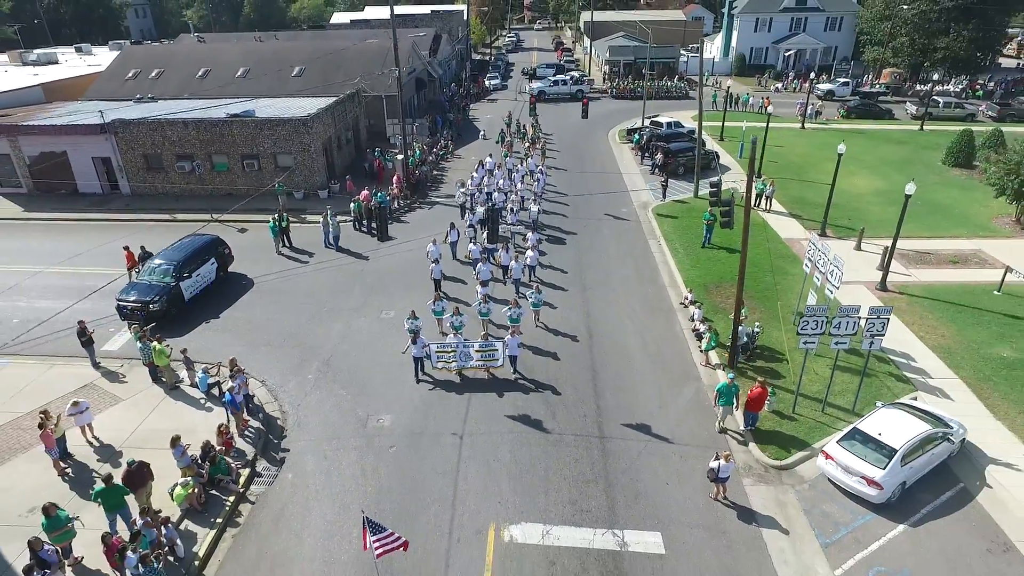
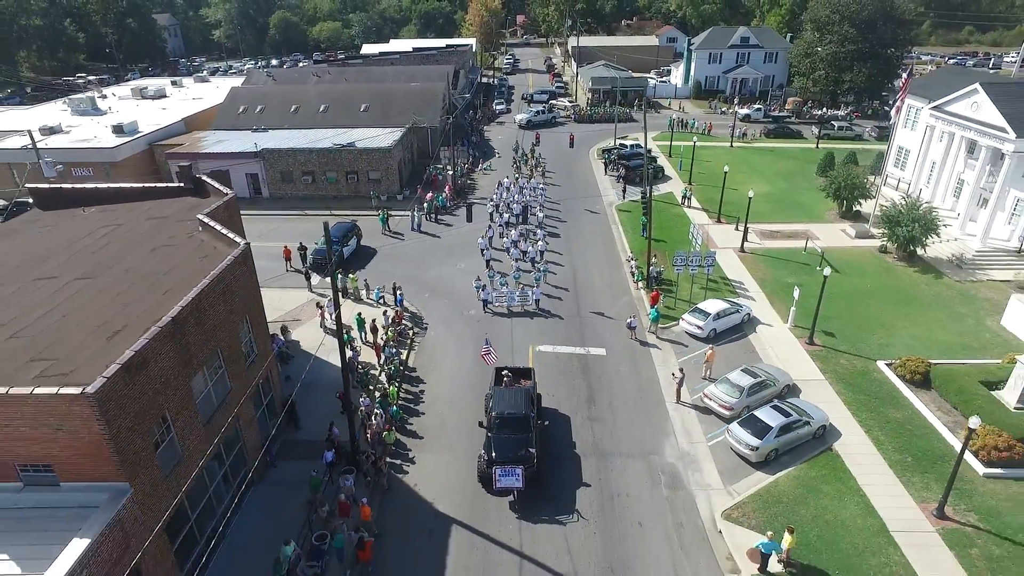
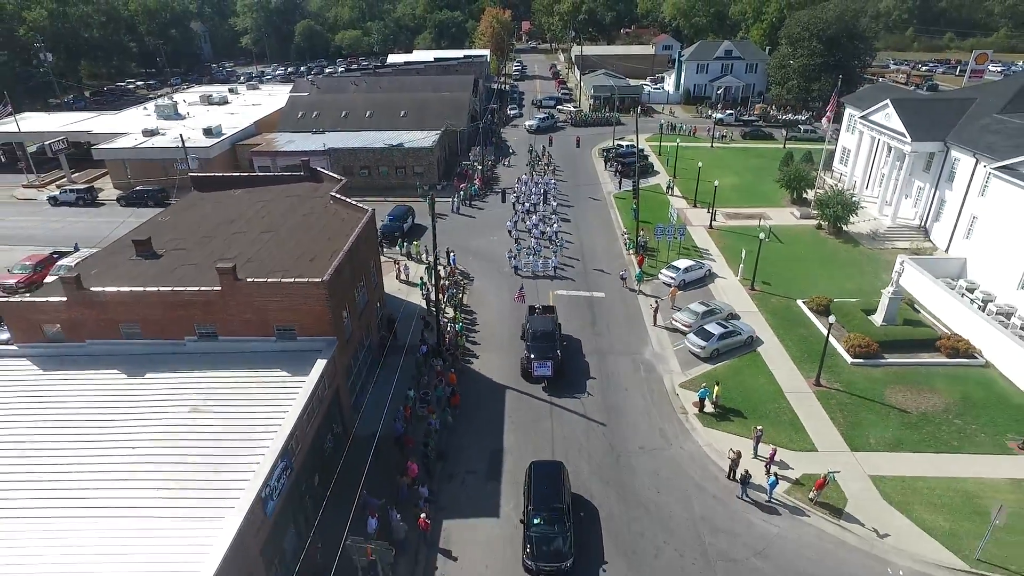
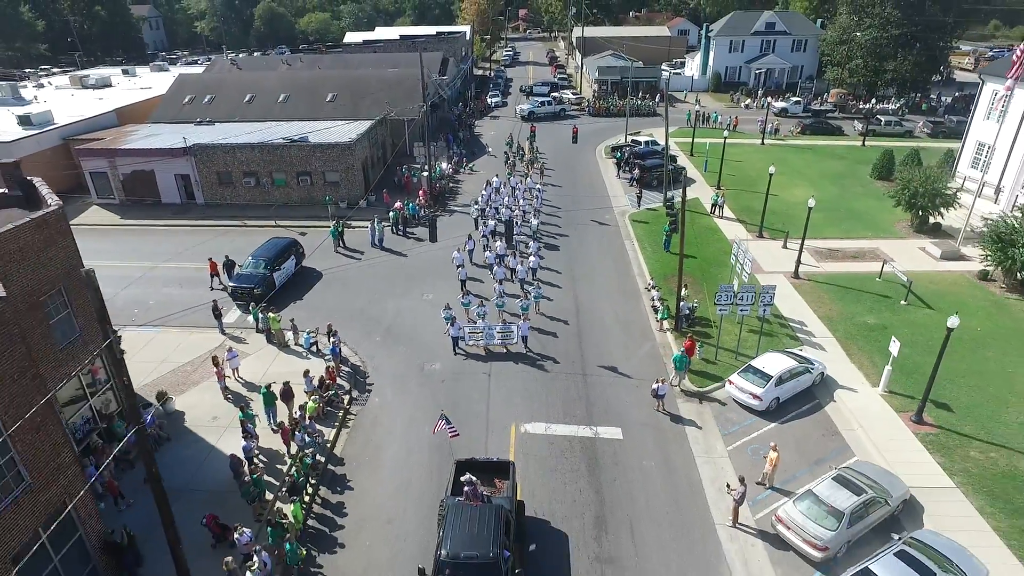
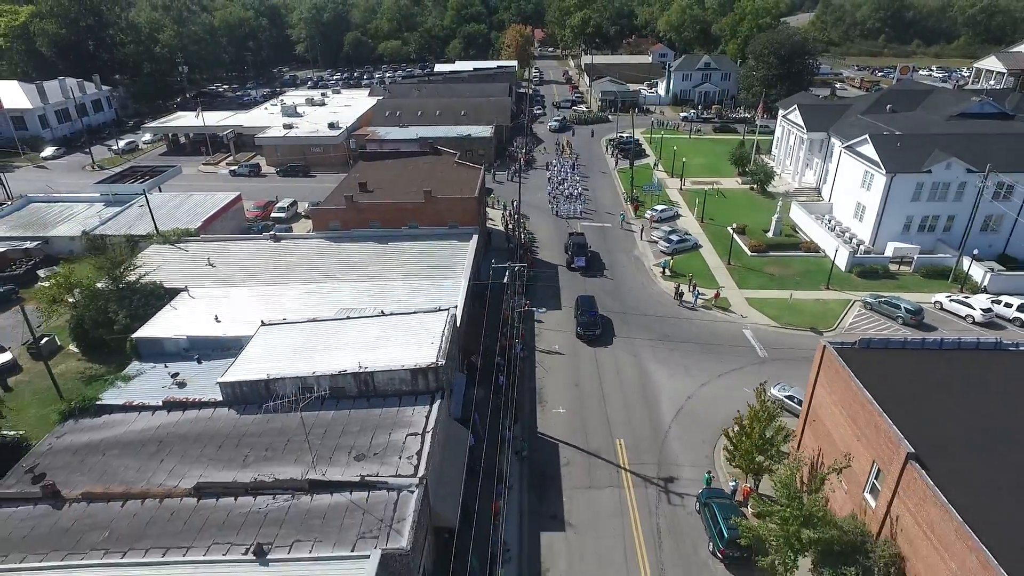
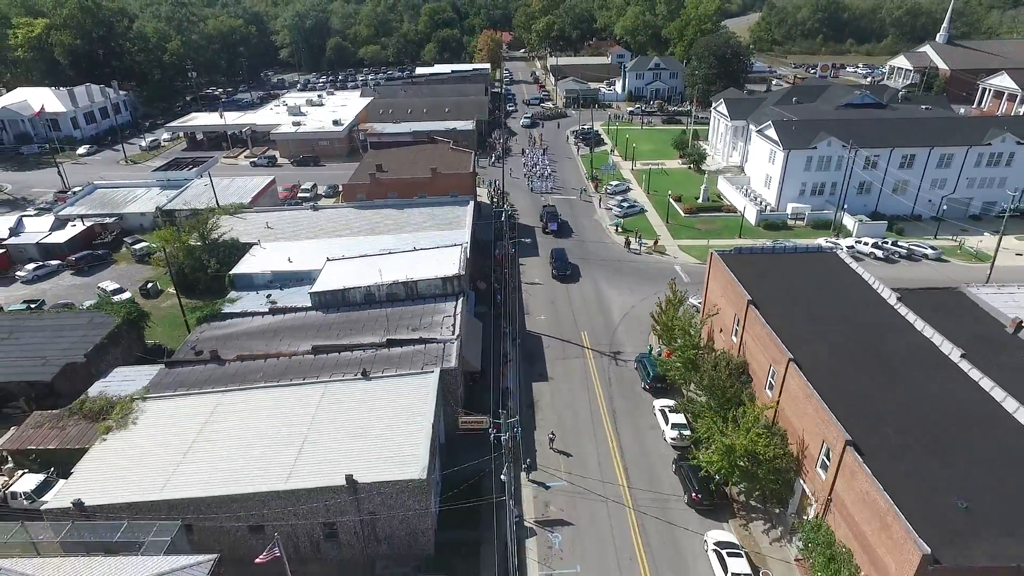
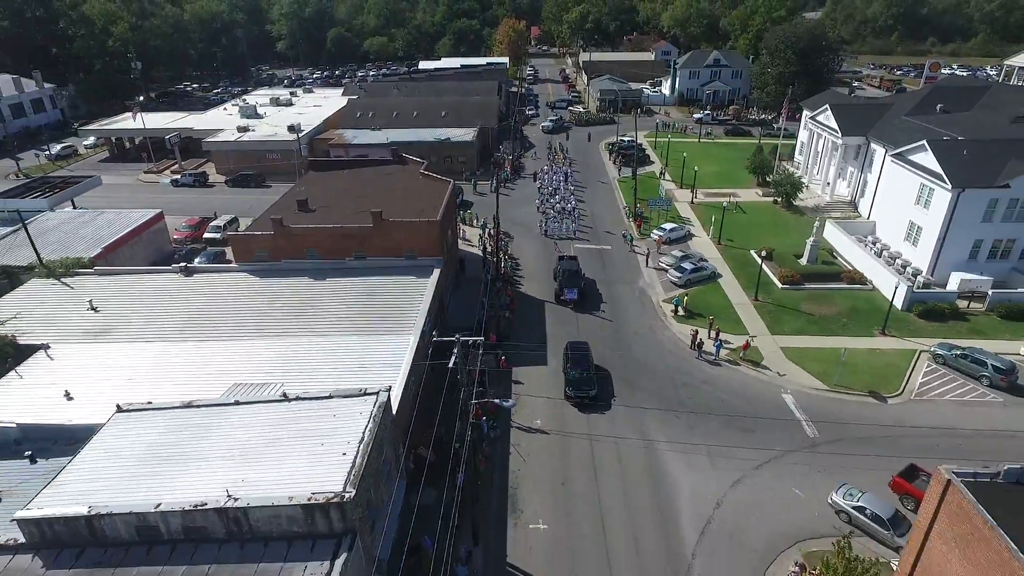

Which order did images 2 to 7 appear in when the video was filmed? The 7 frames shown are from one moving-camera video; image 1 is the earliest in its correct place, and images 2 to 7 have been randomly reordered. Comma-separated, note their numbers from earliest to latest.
4, 2, 3, 7, 5, 6
